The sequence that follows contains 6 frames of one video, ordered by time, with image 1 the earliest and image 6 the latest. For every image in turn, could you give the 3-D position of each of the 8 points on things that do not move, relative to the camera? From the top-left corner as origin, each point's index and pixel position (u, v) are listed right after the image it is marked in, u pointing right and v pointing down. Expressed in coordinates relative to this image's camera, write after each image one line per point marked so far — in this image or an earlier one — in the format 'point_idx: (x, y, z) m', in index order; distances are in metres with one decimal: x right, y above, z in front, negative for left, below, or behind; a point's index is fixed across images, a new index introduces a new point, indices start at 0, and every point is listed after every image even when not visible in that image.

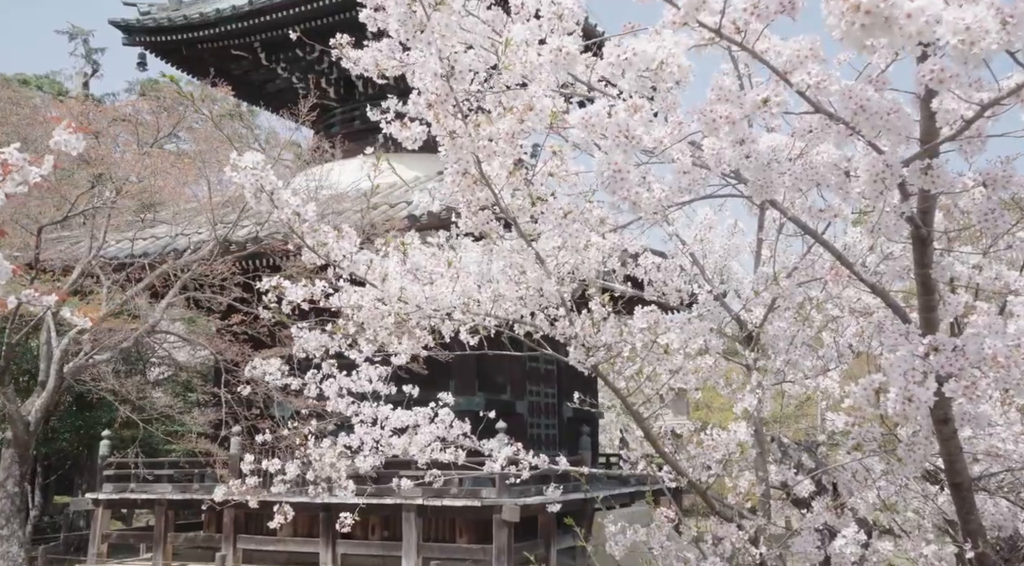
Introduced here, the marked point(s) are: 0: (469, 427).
0: (-0.3, -1.1, +8.3) m
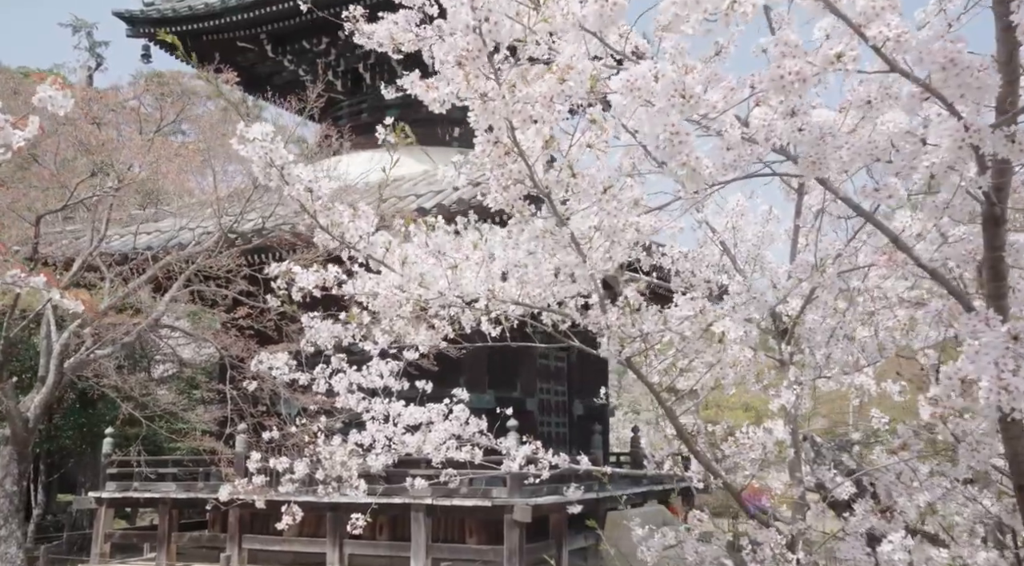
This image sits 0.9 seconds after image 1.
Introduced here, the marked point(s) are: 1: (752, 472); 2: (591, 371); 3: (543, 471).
0: (-0.2, -1.1, +7.9) m
1: (+1.4, -1.1, +6.2) m
2: (+1.2, -1.4, +16.0) m
3: (+0.2, -1.4, +7.8) m
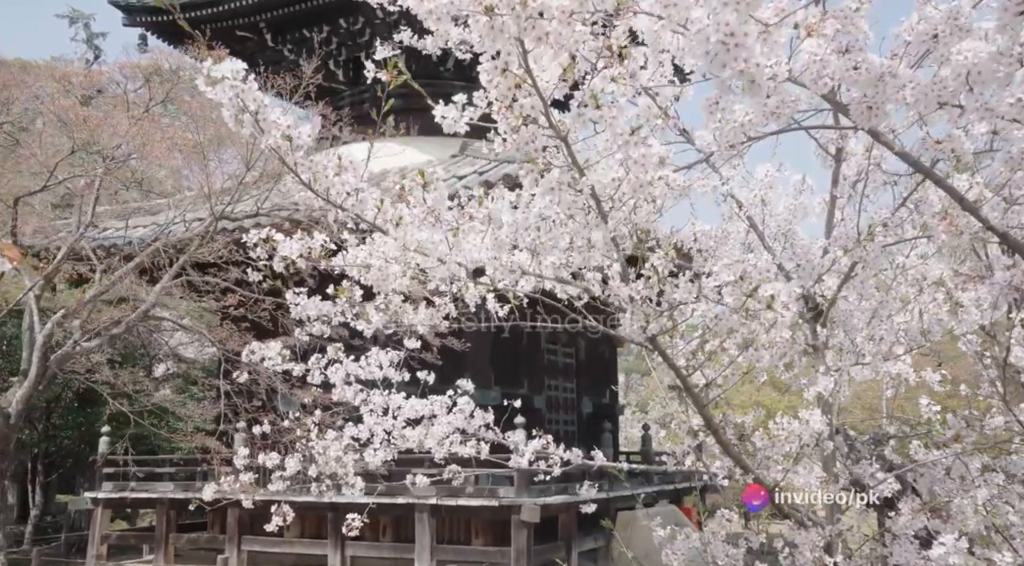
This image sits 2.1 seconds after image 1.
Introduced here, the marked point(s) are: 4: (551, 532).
0: (-0.1, -0.9, +7.4) m
1: (+1.5, -1.0, +5.6) m
2: (+1.3, -1.2, +15.4) m
3: (+0.3, -1.3, +7.2) m
4: (+0.5, -3.1, +13.3) m
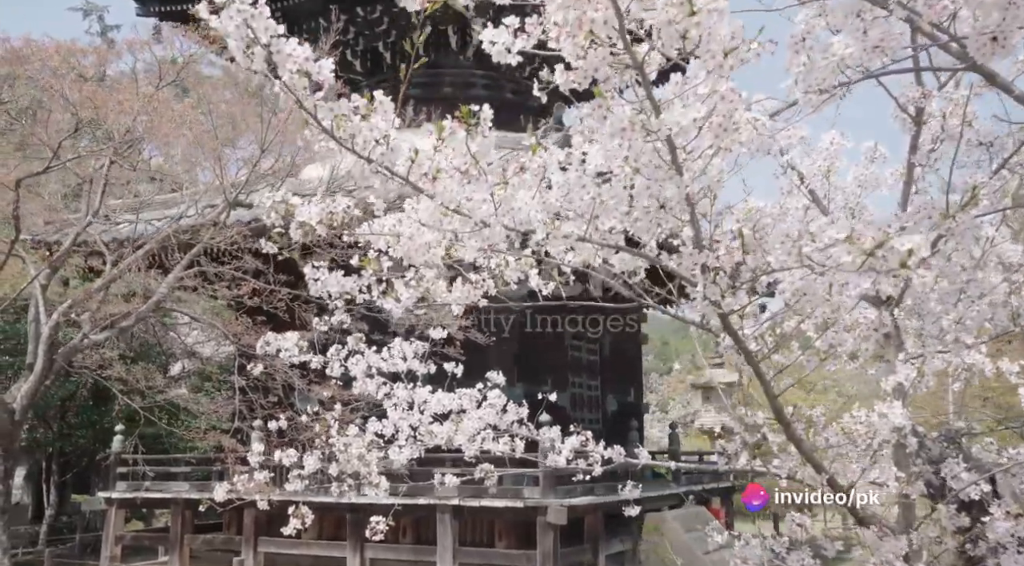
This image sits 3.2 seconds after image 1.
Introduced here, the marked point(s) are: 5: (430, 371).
0: (+0.1, -0.8, +6.8) m
1: (+1.7, -0.9, +5.0) m
2: (+1.6, -1.1, +14.9) m
3: (+0.5, -1.2, +6.6) m
4: (+0.8, -3.0, +12.7) m
5: (-0.6, -0.7, +7.9) m
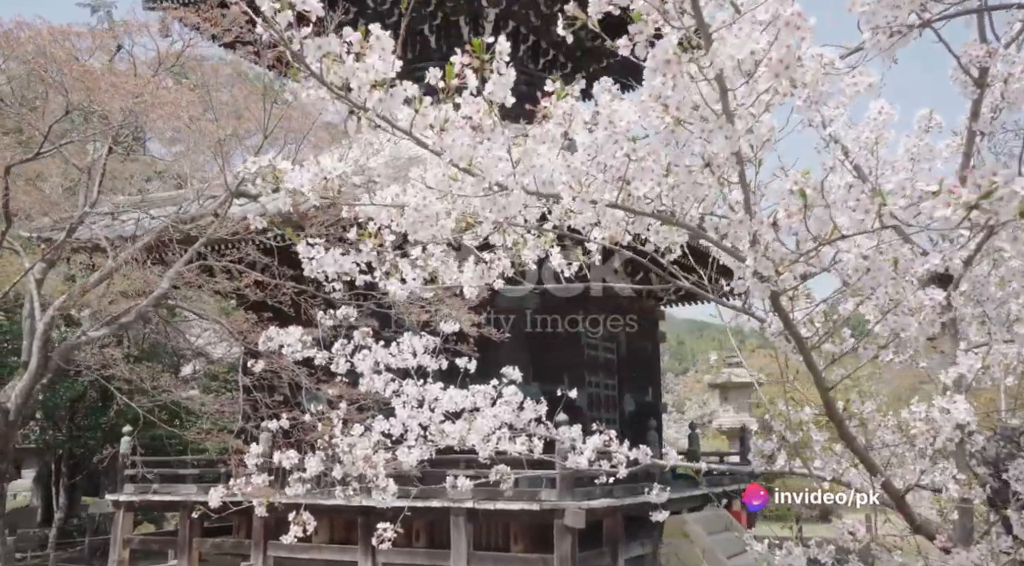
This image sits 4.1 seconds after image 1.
0: (+0.2, -0.8, +6.3) m
1: (+1.8, -0.8, +4.5) m
2: (+1.9, -1.1, +14.4) m
3: (+0.6, -1.1, +6.2) m
4: (+1.0, -3.0, +12.2) m
5: (-0.5, -0.6, +7.4) m
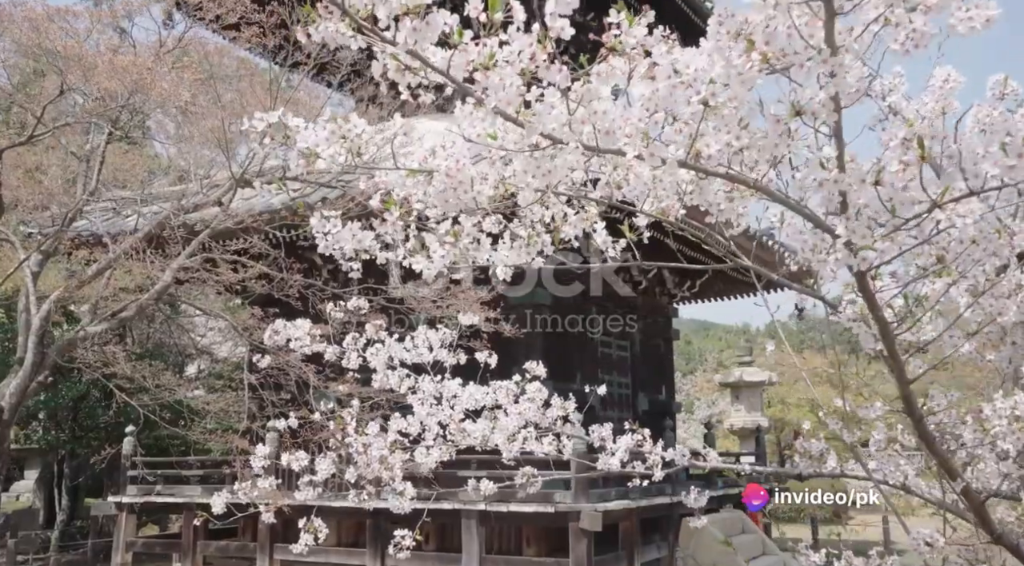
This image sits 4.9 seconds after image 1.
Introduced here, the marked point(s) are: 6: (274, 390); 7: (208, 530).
0: (+0.3, -0.7, +5.9) m
1: (+1.9, -0.7, +4.1) m
2: (+2.0, -1.0, +13.9) m
3: (+0.8, -1.0, +5.7) m
4: (+1.1, -2.9, +11.8) m
5: (-0.4, -0.5, +7.0) m
6: (-2.3, -1.0, +10.1) m
7: (-4.0, -3.2, +13.5) m
